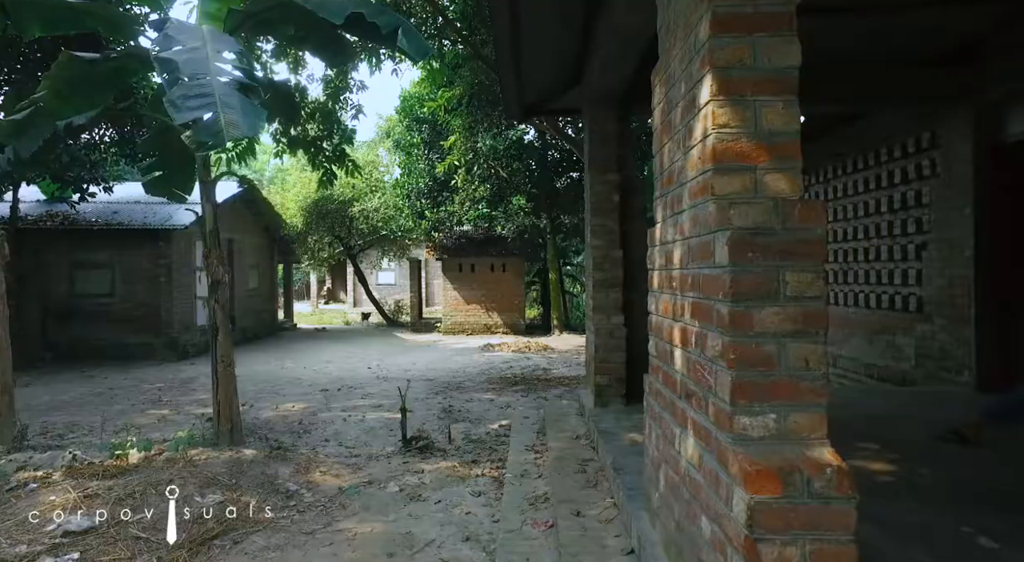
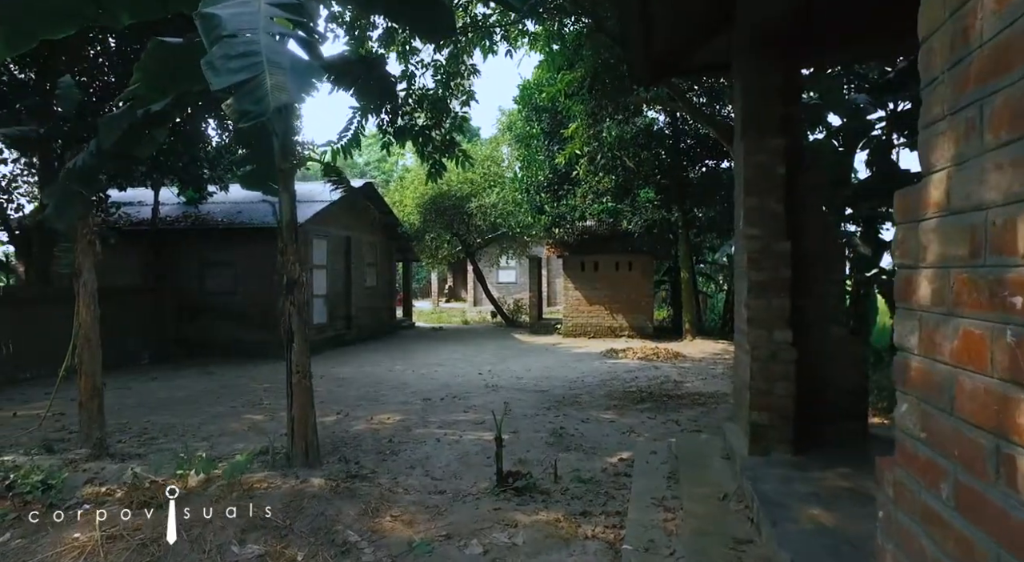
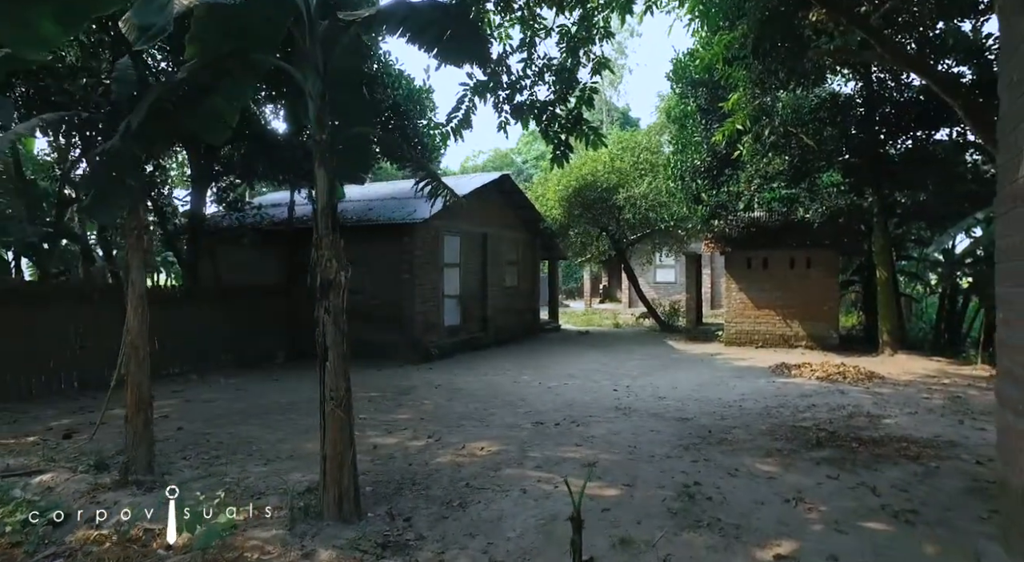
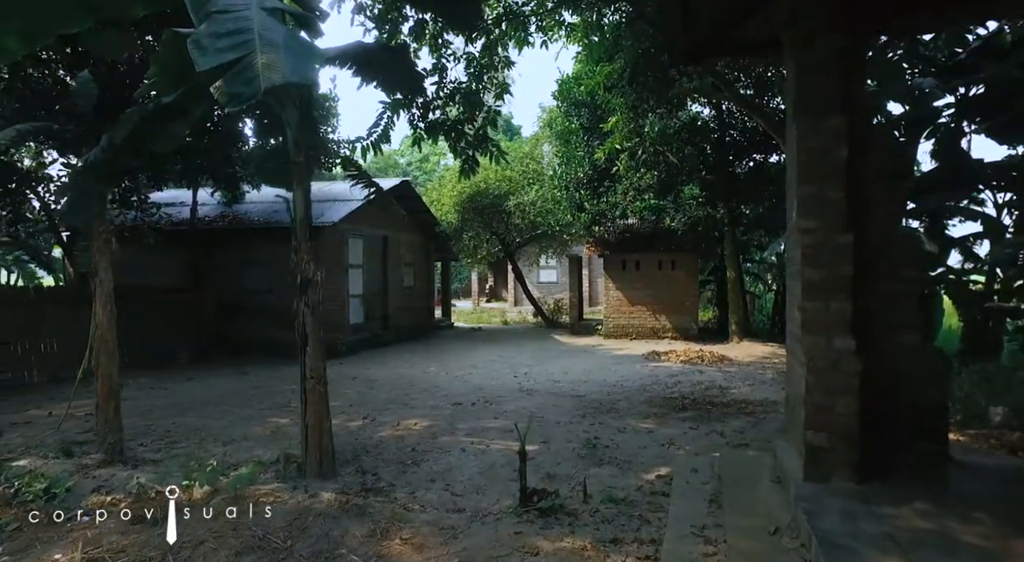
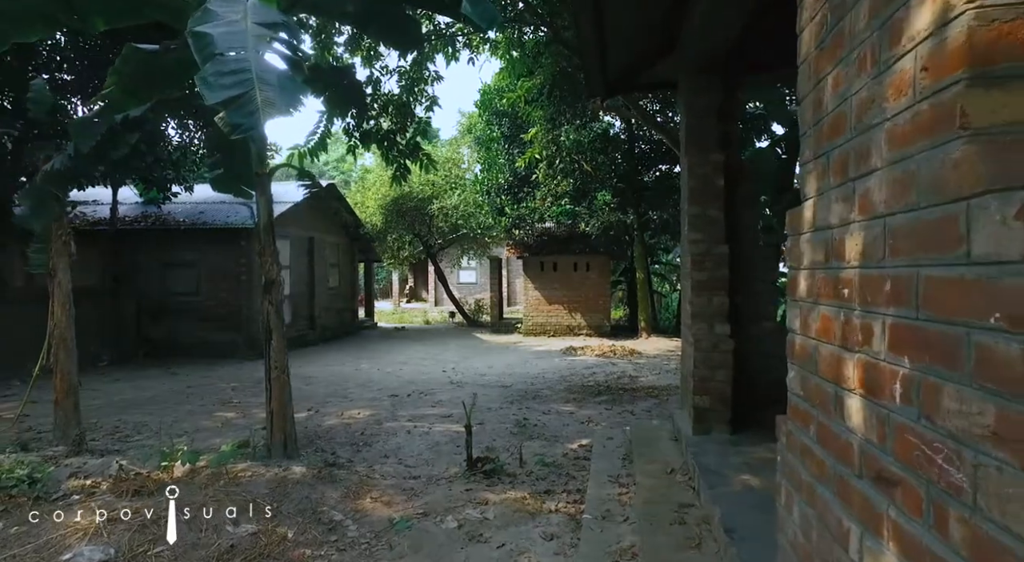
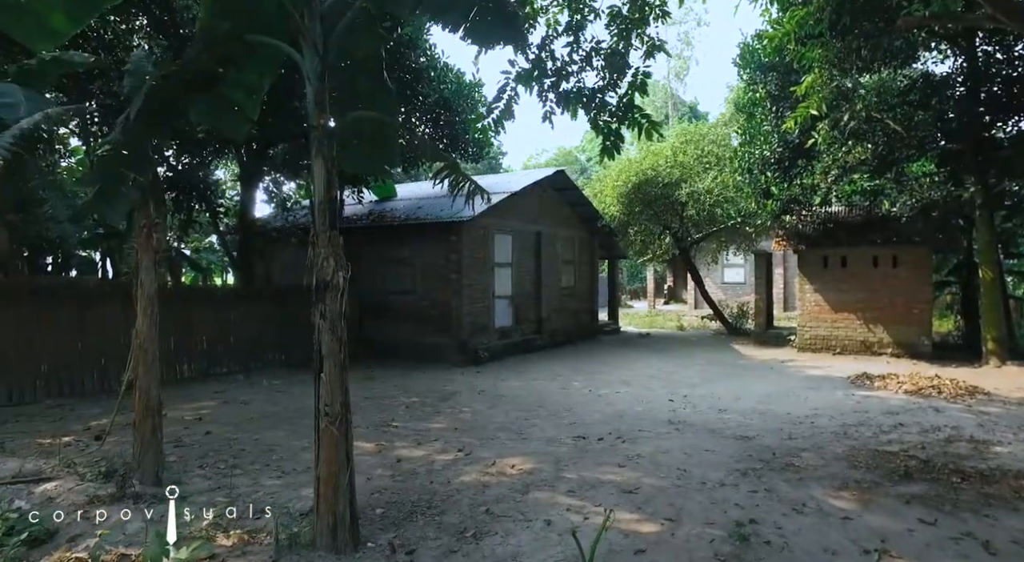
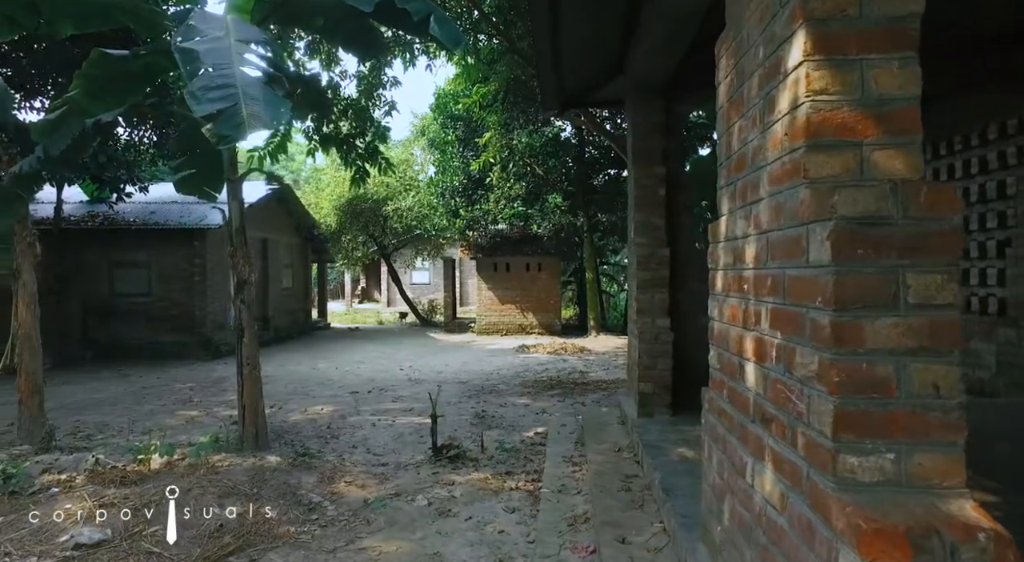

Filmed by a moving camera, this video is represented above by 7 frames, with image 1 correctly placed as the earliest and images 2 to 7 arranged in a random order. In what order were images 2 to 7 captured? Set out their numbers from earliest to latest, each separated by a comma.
7, 5, 2, 4, 3, 6
